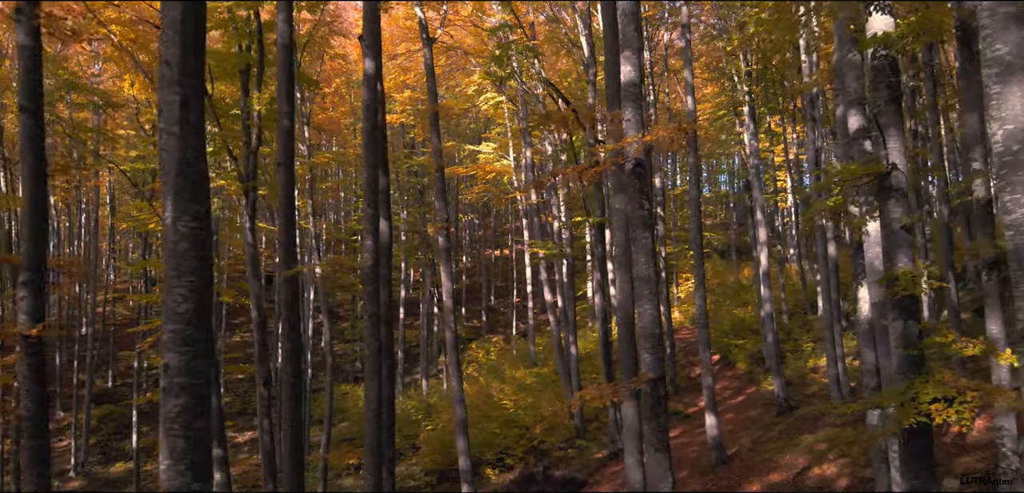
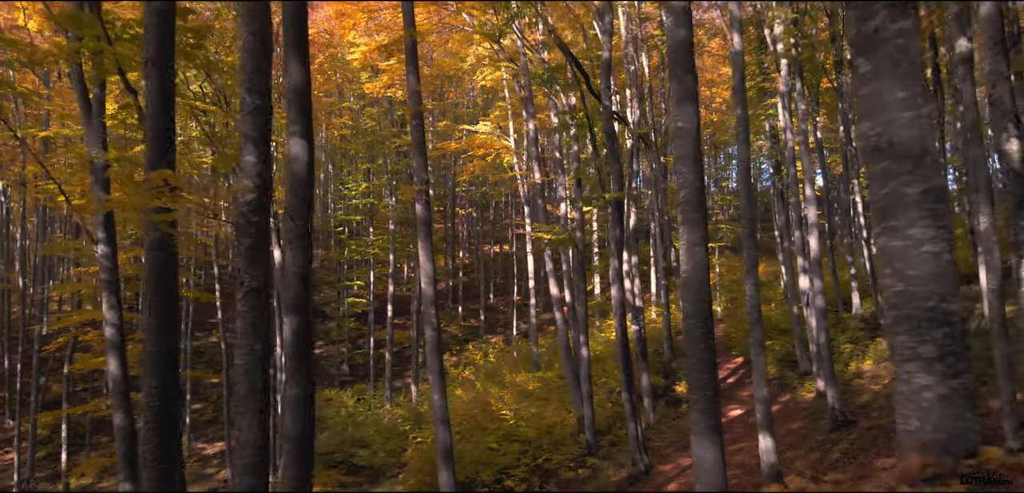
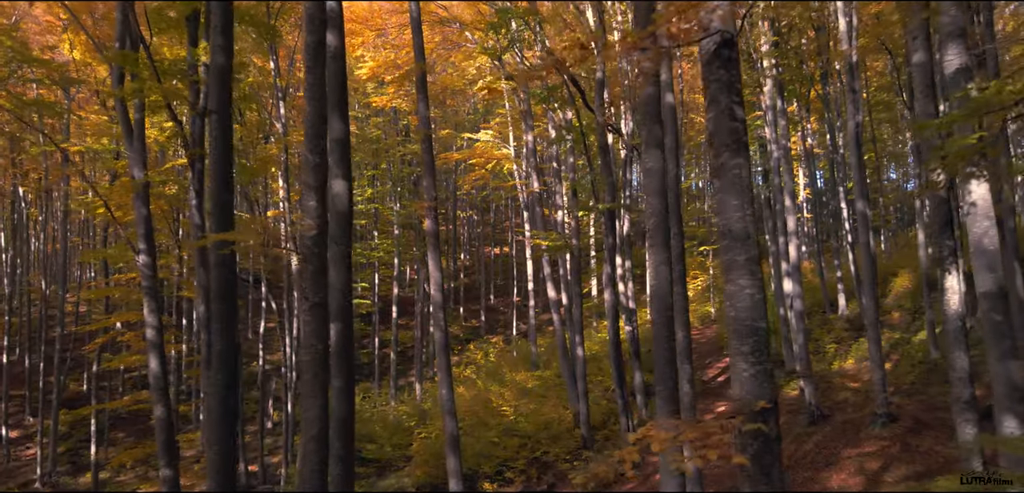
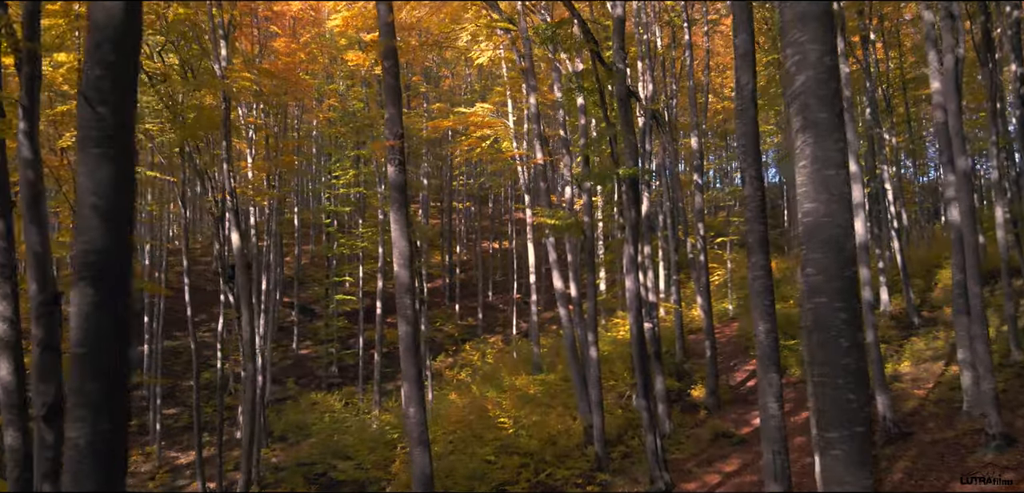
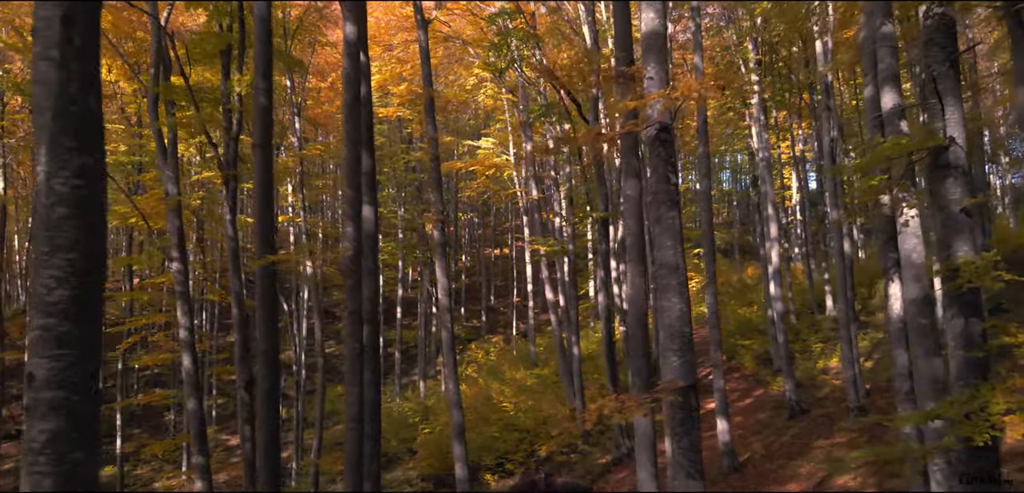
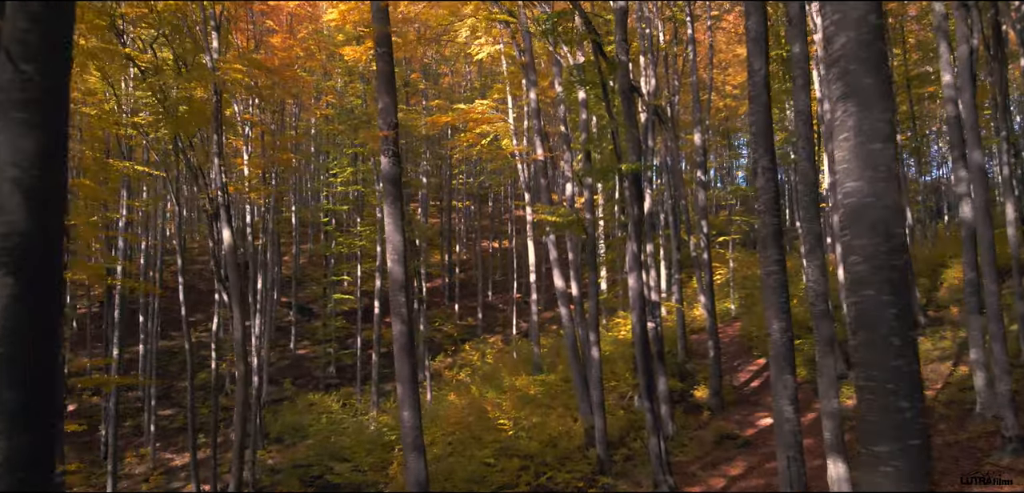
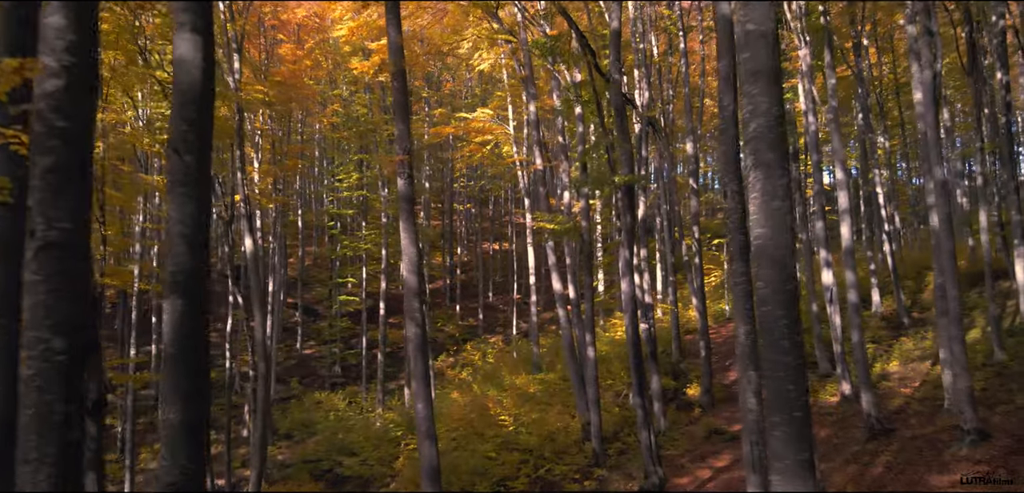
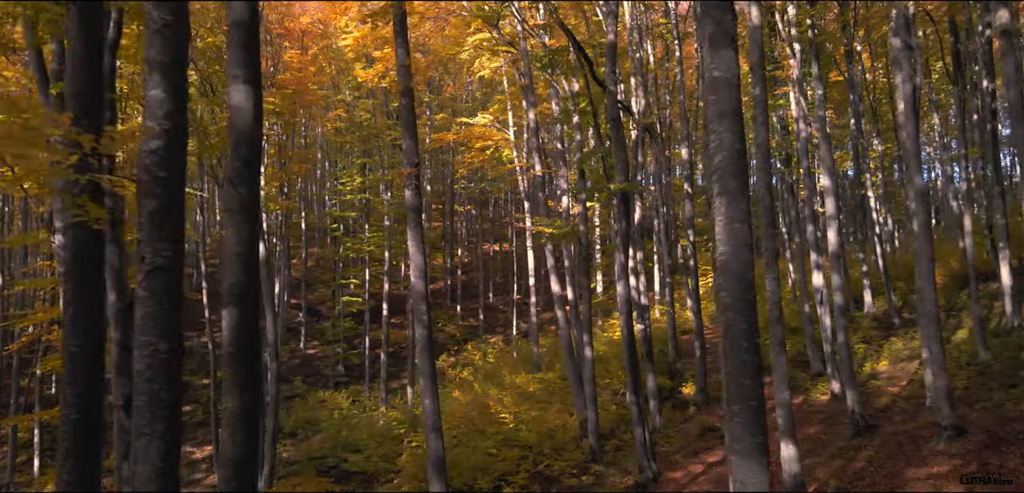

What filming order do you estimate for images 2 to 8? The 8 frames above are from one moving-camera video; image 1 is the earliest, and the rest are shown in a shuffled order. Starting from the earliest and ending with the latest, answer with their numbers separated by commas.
5, 3, 2, 8, 7, 4, 6
